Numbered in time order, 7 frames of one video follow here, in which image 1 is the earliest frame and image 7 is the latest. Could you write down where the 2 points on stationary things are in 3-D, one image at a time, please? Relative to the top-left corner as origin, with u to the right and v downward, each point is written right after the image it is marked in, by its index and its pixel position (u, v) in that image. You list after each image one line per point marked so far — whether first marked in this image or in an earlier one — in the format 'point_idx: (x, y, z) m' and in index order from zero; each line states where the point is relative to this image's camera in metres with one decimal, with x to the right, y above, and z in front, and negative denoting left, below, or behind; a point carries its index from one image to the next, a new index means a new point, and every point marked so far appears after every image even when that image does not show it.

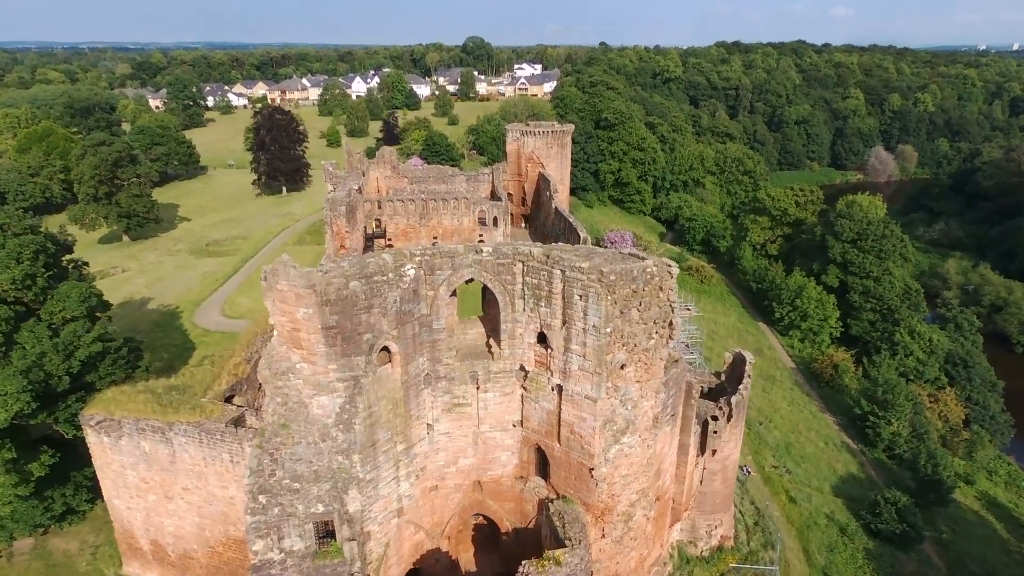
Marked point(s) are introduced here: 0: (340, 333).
0: (-2.8, -0.8, +10.0) m
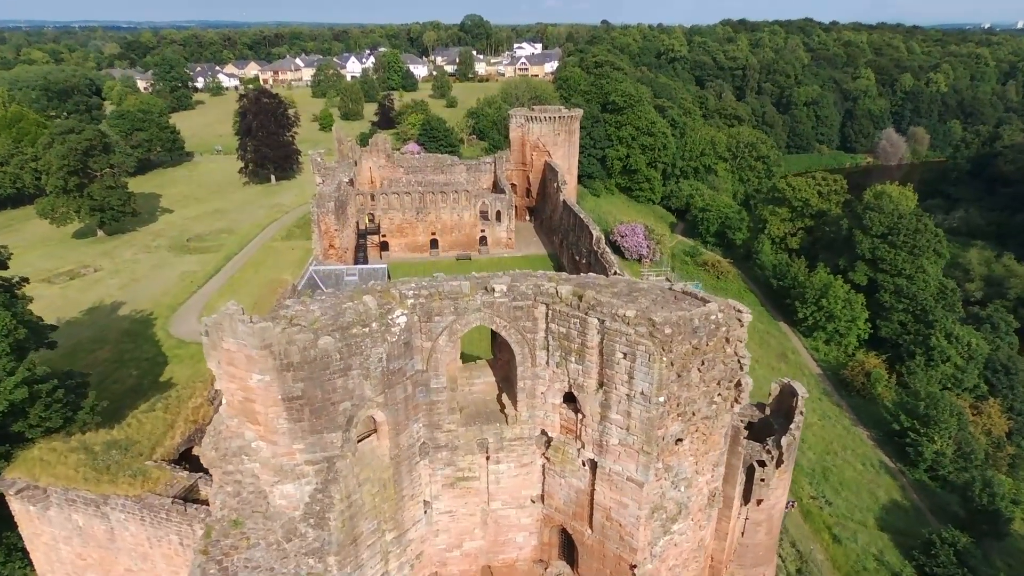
0: (-2.6, -1.5, +7.6) m
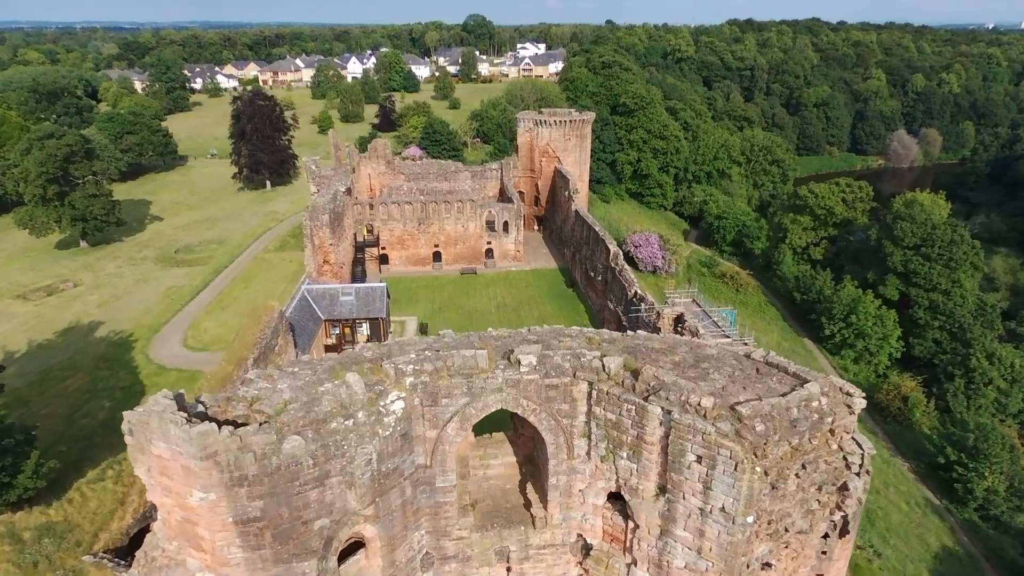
0: (-2.2, -2.2, +5.6) m
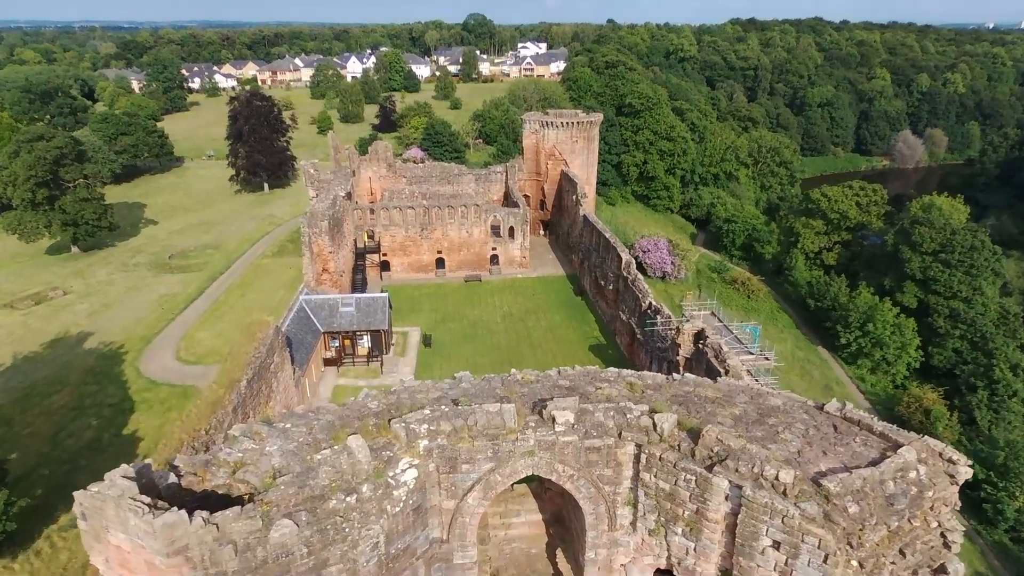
0: (-1.9, -2.6, +4.6) m
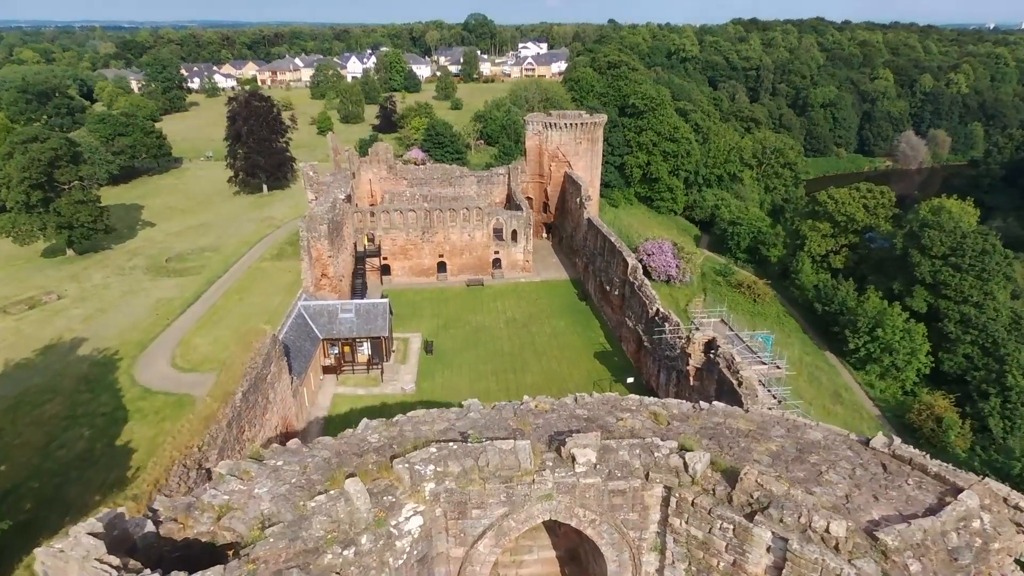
0: (-1.8, -2.8, +4.0) m
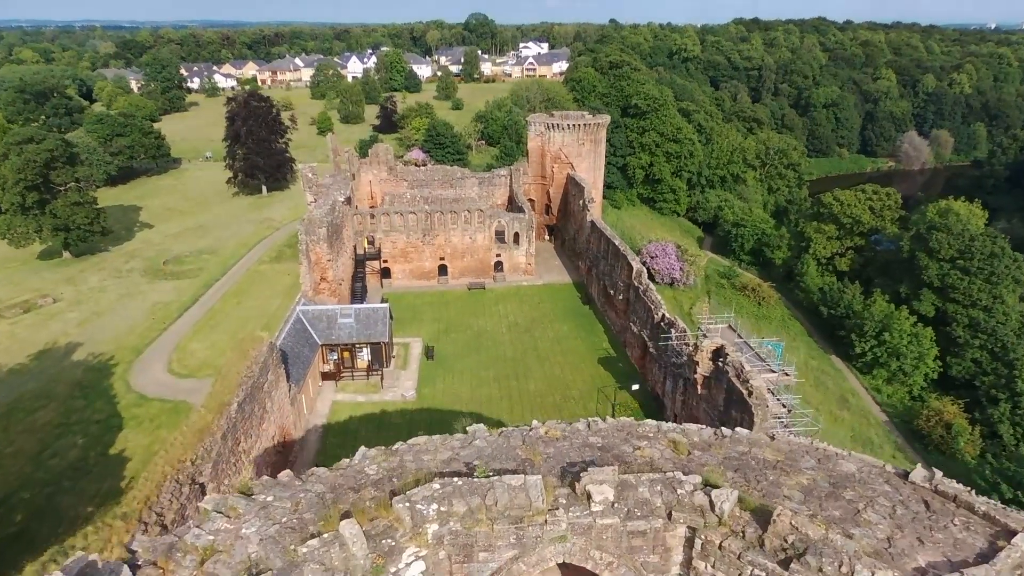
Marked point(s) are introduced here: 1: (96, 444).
0: (-1.8, -2.9, +3.7) m
1: (-11.9, -4.5, +17.3) m
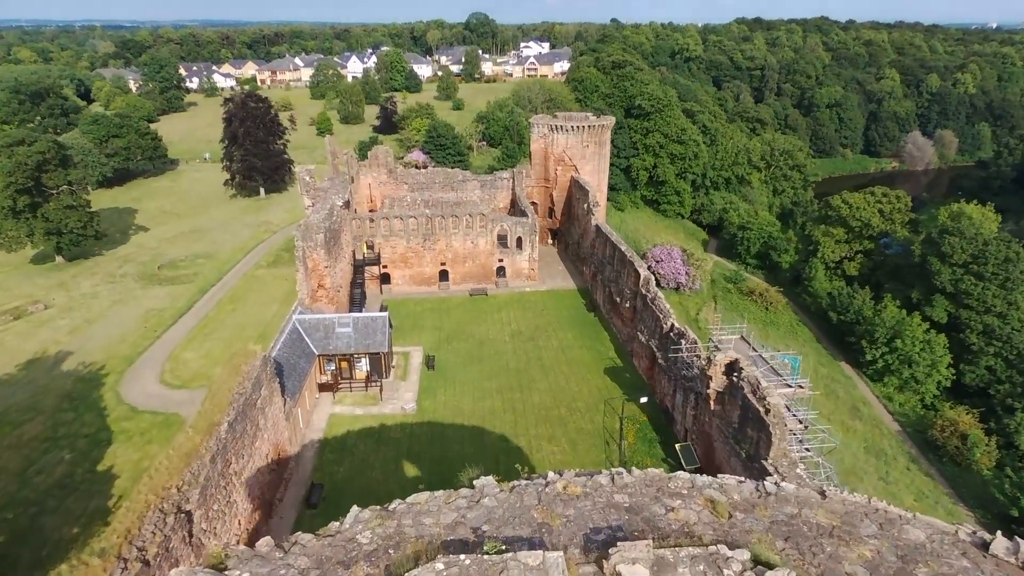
0: (-1.6, -3.2, +3.0) m
1: (-11.8, -4.7, +16.7) m
